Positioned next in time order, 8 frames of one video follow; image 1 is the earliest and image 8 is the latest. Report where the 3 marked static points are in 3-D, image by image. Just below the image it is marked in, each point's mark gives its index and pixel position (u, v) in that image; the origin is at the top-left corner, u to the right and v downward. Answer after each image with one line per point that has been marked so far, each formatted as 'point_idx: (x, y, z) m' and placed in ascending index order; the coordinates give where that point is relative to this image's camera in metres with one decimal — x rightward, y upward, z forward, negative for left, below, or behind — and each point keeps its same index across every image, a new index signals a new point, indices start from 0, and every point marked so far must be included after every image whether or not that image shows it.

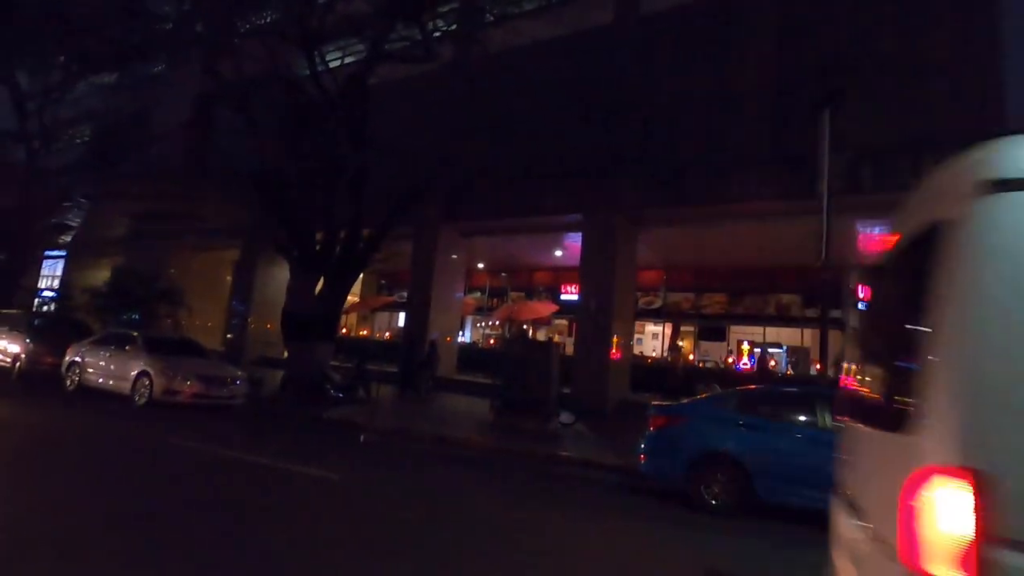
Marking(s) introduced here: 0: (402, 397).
0: (-4.0, -4.0, +19.3) m
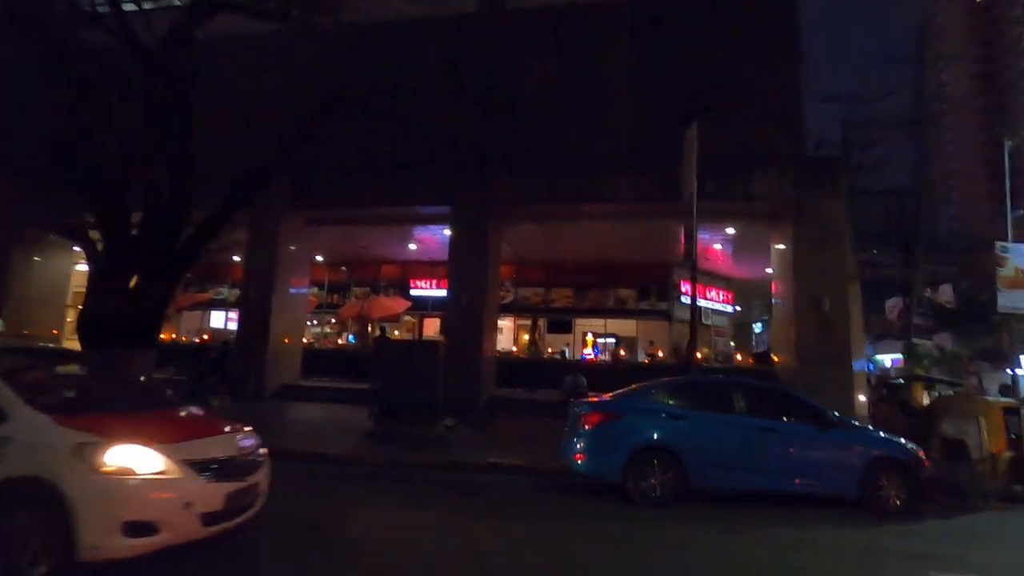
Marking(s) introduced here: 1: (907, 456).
0: (-8.2, -3.8, +16.5) m
1: (+6.3, -2.7, +8.6) m
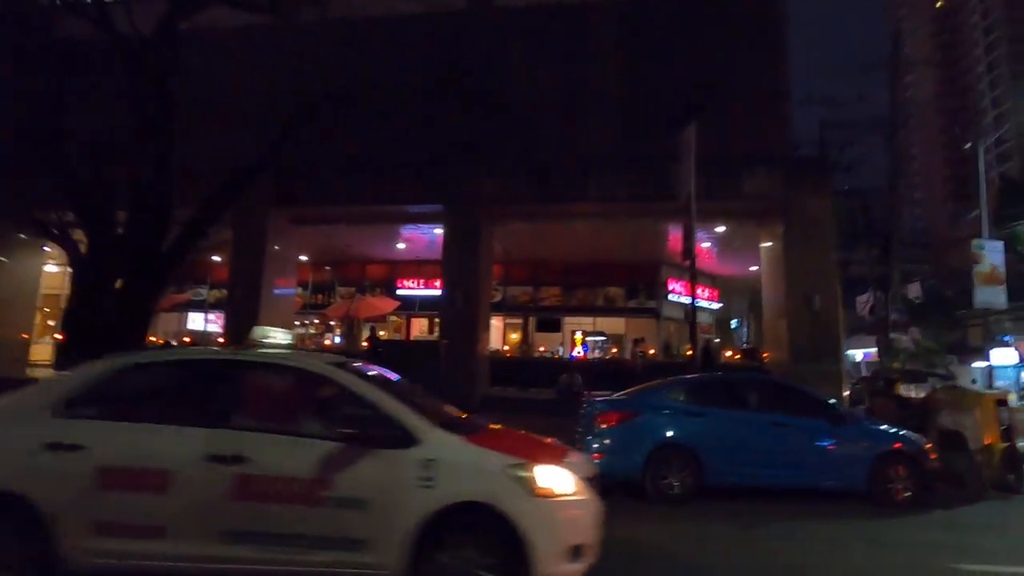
0: (-8.3, -3.9, +16.0) m
1: (+6.6, -2.6, +8.8) m
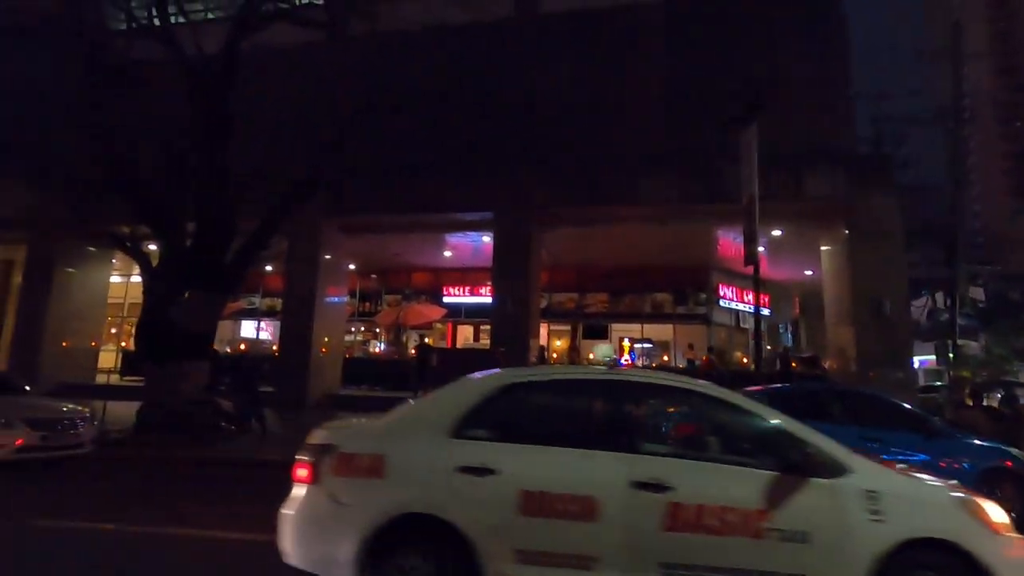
0: (-6.7, -4.1, +16.3) m
1: (+7.7, -2.7, +8.2) m
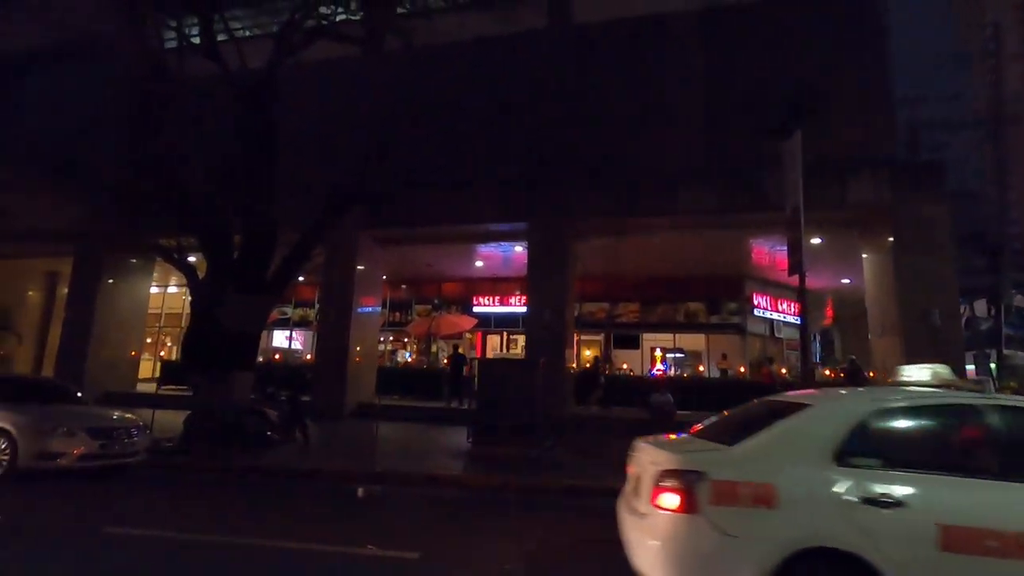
0: (-5.5, -4.5, +16.5) m
1: (+8.6, -2.8, +7.8) m
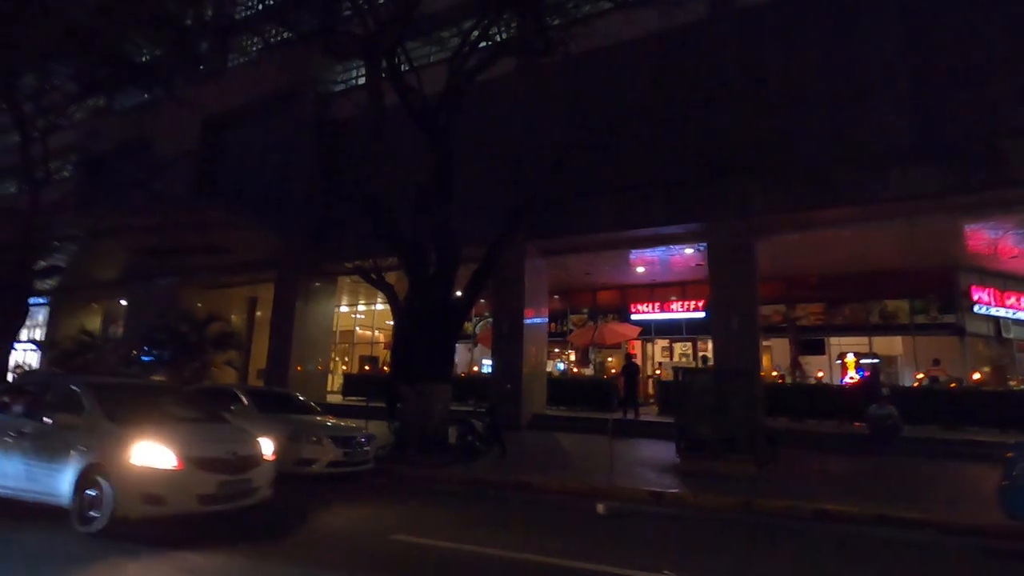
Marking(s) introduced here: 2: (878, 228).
0: (+0.3, -4.8, +16.6) m
1: (+12.0, -2.4, +5.1) m
2: (+12.4, +2.0, +17.9) m
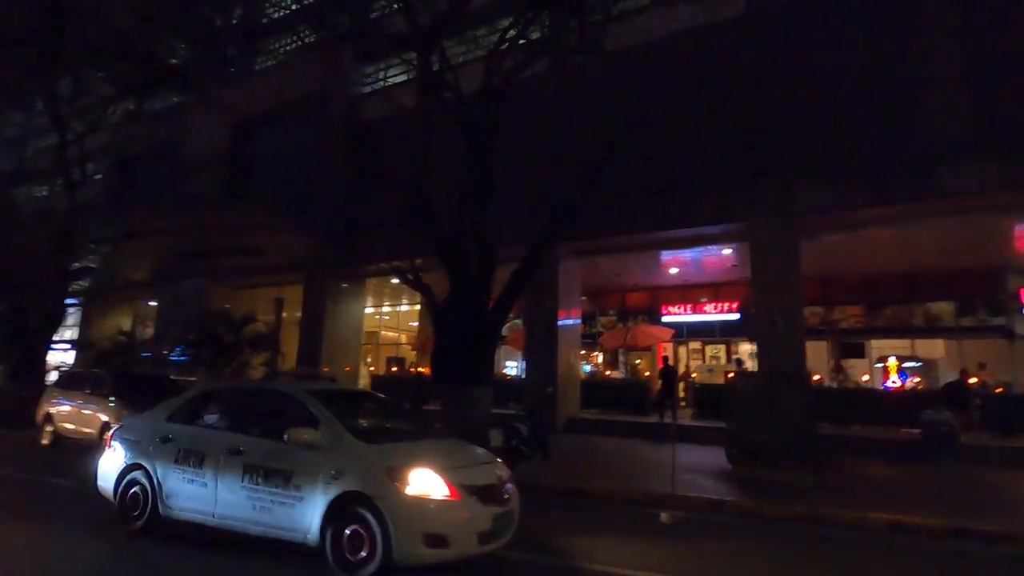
0: (+1.5, -4.9, +16.3) m
1: (+12.9, -2.5, +4.5) m
2: (+13.6, +2.0, +17.3) m
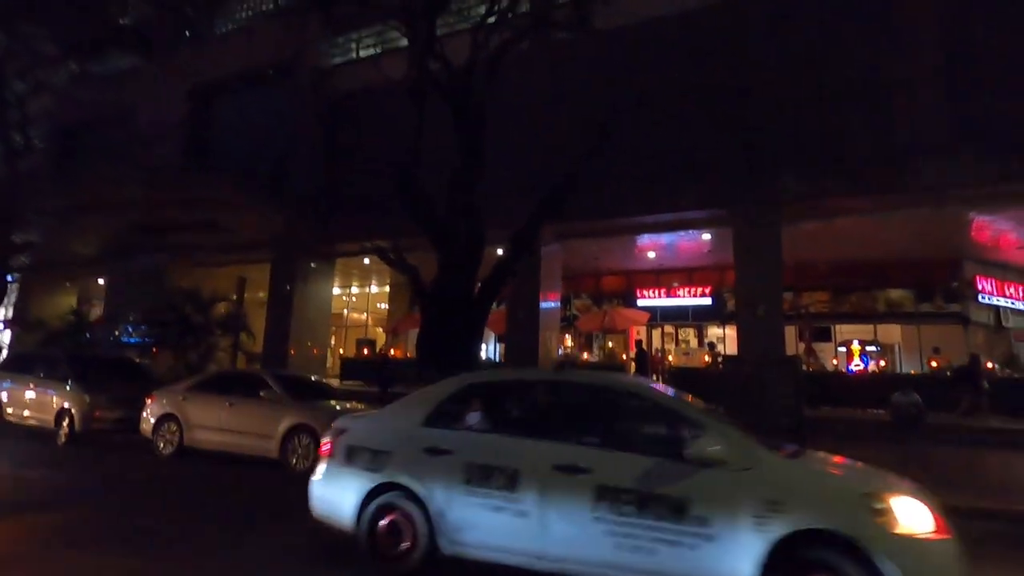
0: (+1.0, -4.3, +16.2) m
1: (+13.3, -2.4, +5.2) m
2: (+13.1, +2.4, +17.9) m
